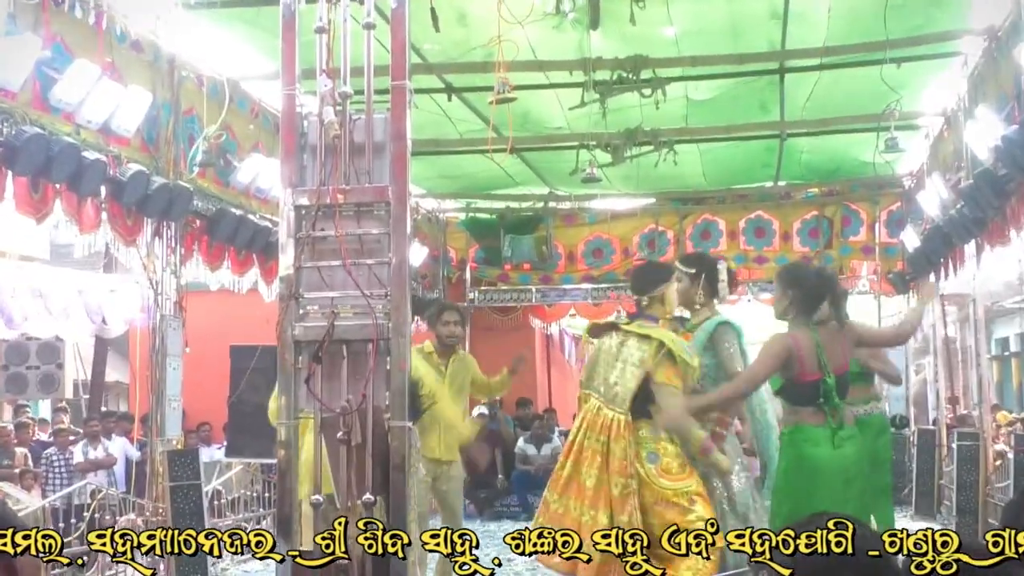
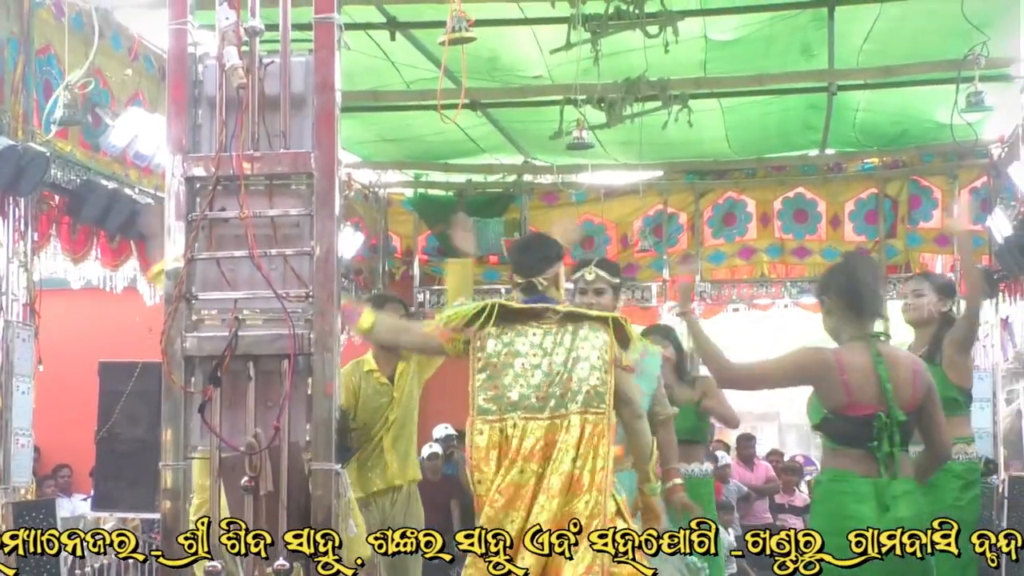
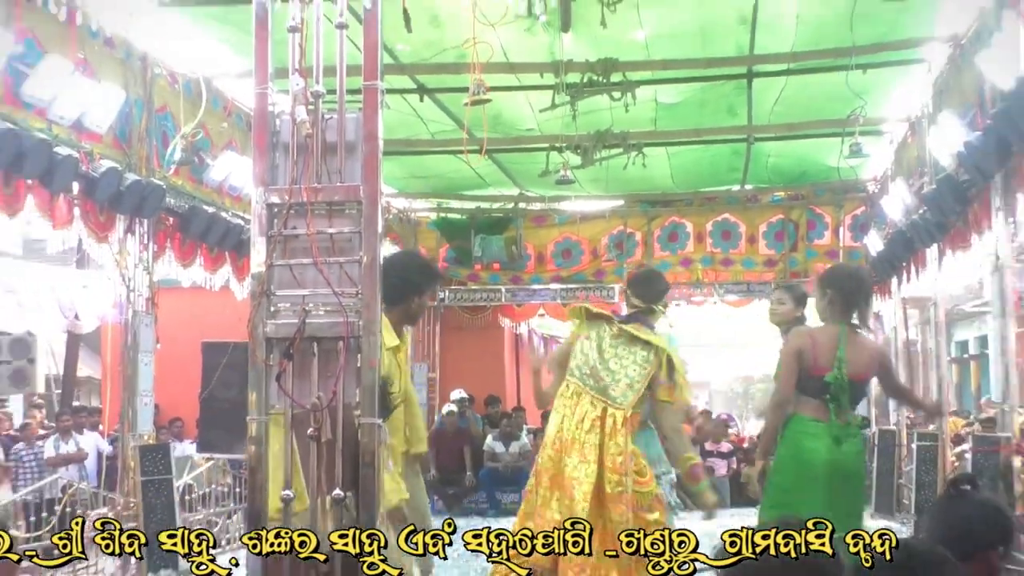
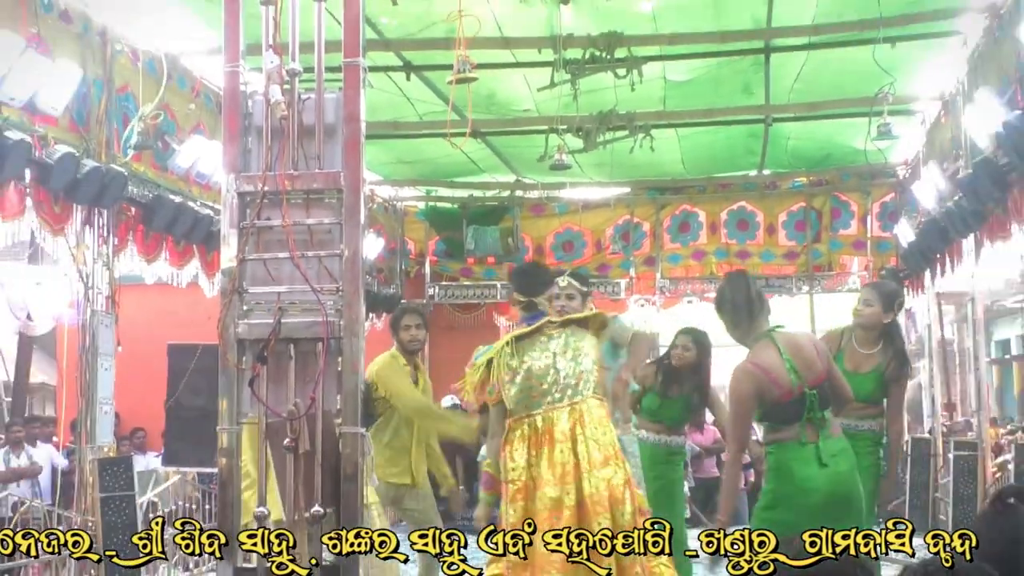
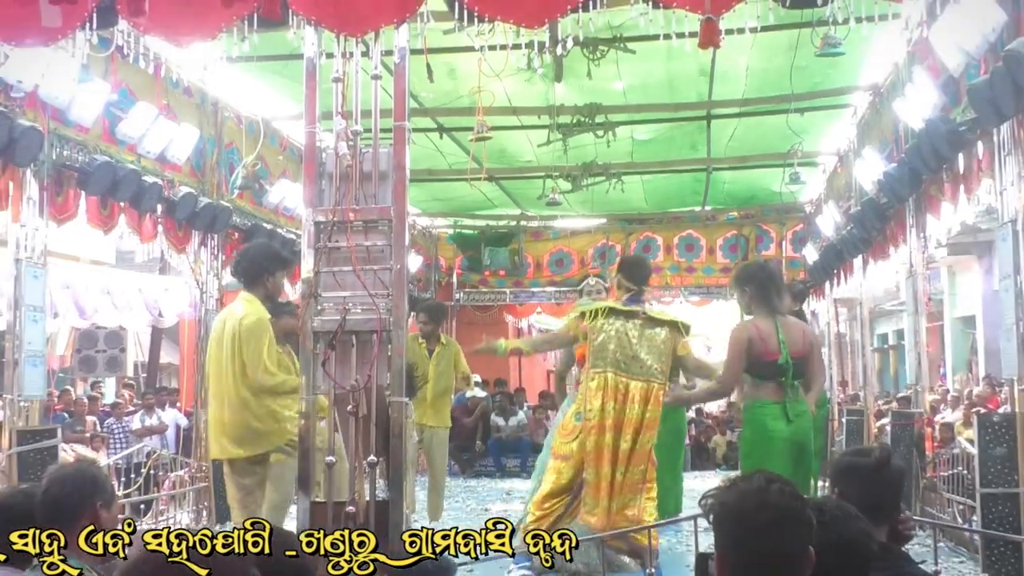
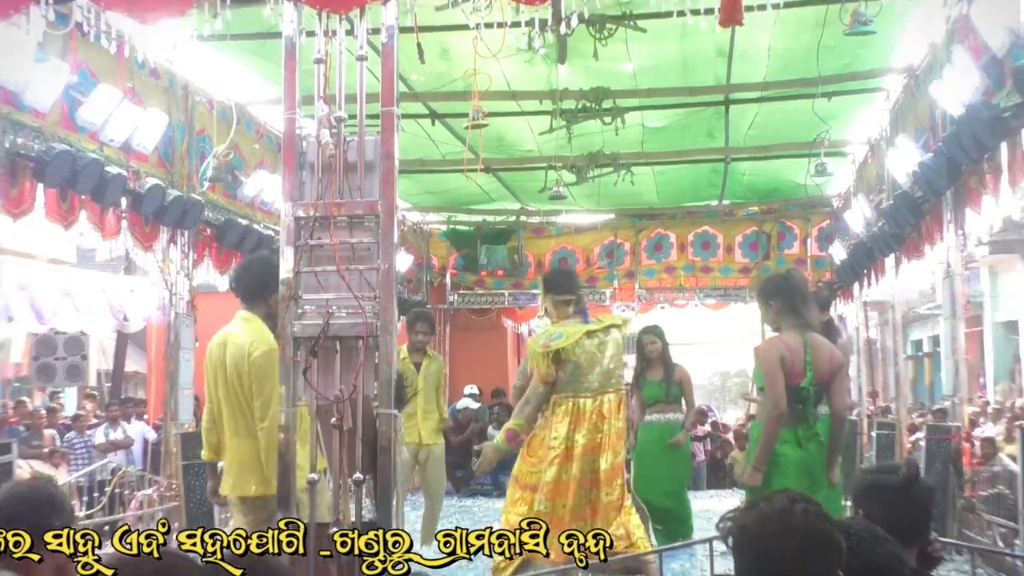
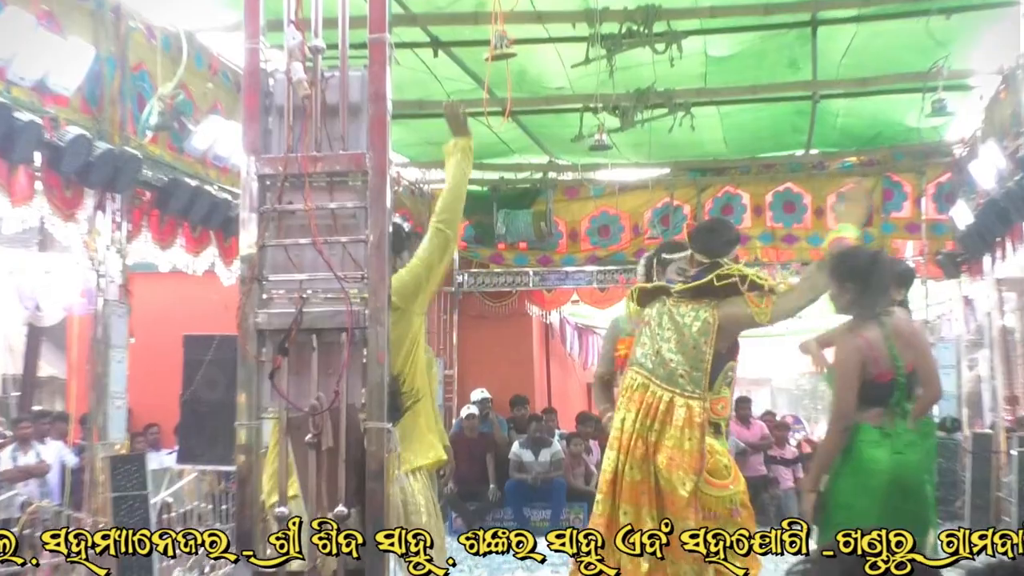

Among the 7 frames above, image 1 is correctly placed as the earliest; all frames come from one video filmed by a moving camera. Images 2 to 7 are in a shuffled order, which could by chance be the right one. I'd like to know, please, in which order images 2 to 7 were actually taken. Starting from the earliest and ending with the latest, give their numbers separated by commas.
7, 2, 4, 3, 6, 5
